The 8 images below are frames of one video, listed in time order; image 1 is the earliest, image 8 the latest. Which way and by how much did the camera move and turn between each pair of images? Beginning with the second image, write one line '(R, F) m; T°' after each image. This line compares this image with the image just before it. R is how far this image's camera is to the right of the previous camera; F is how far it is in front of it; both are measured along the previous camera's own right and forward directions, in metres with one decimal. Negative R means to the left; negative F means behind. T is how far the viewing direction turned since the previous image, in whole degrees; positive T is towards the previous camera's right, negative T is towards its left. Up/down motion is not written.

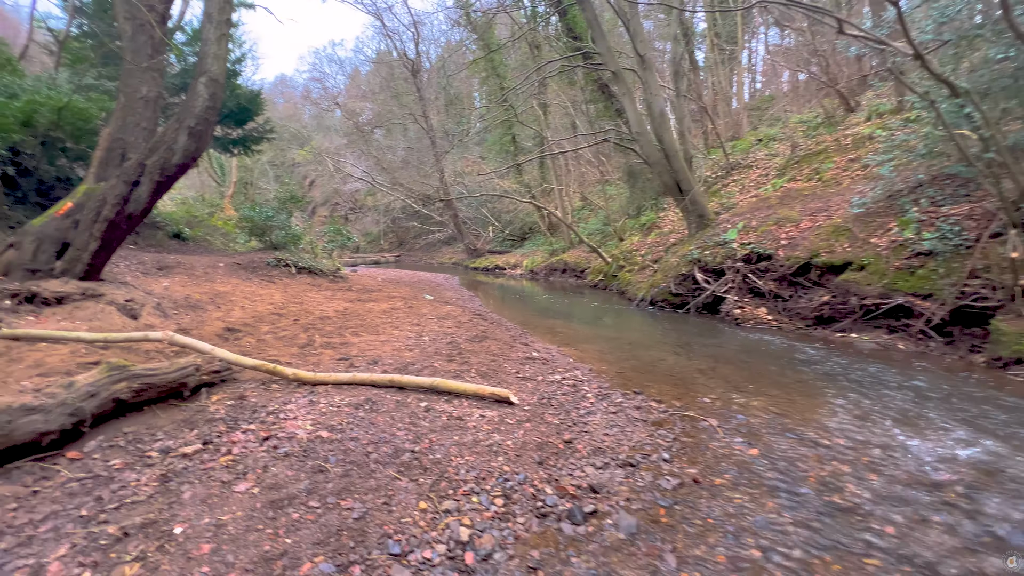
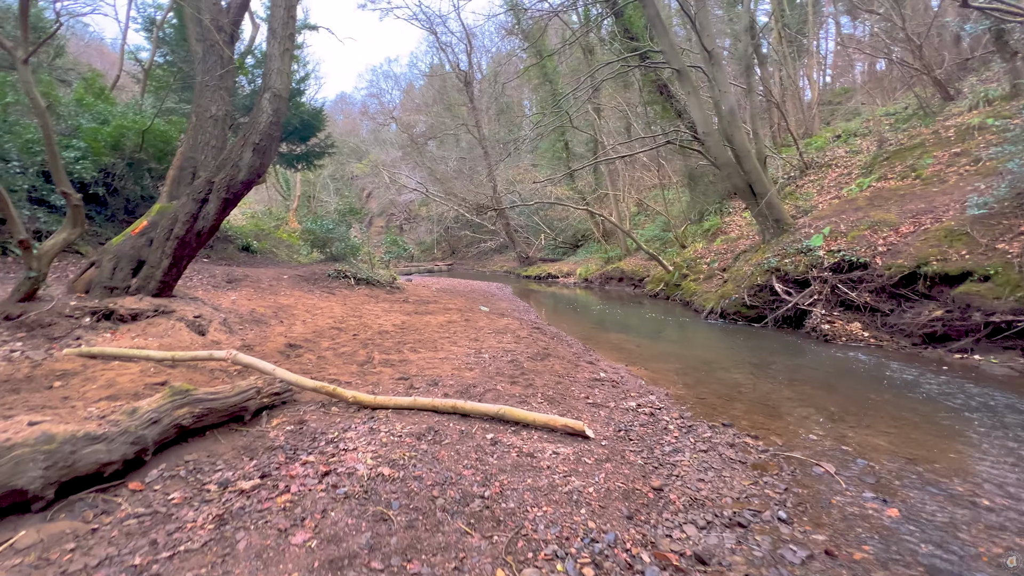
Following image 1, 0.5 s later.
(-0.2, +0.4) m; -6°
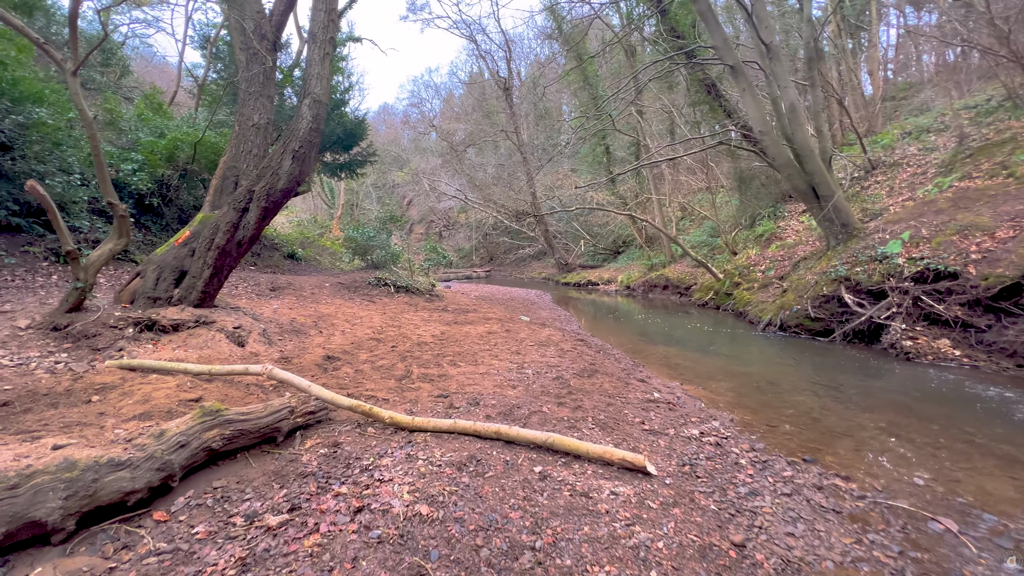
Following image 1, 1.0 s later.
(-0.1, +0.3) m; -5°
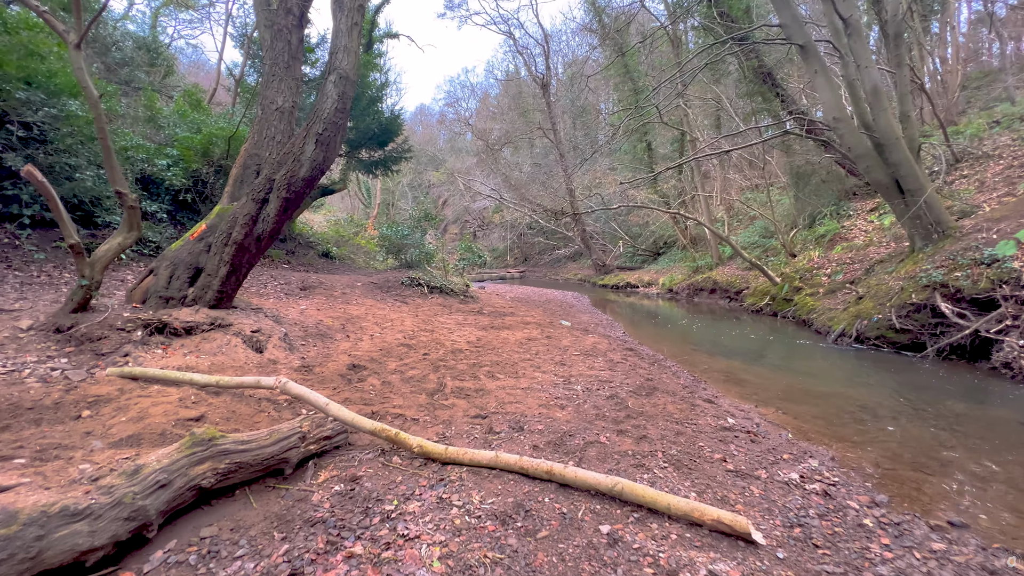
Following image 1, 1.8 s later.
(-0.2, +0.7) m; -4°
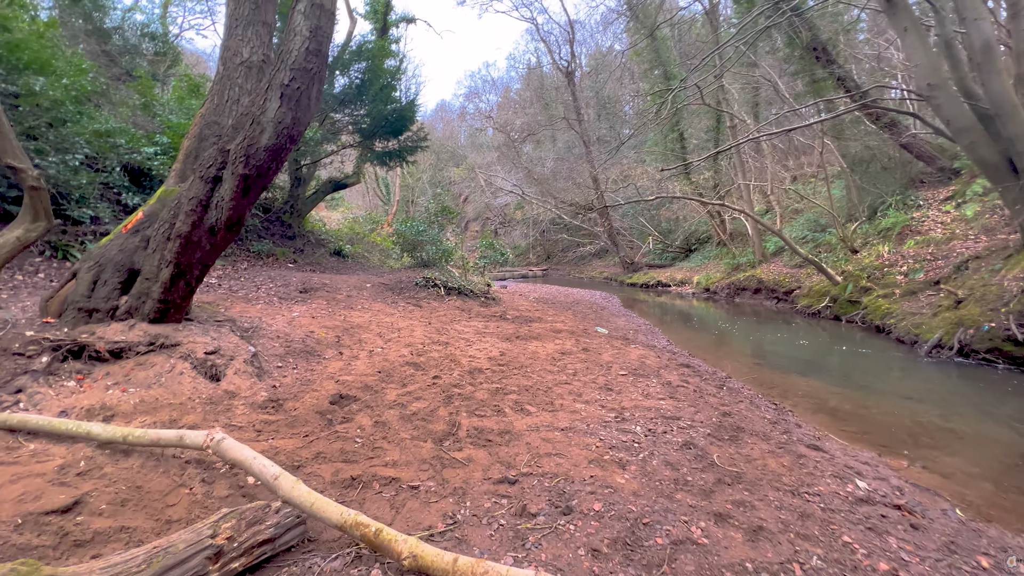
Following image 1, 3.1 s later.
(-0.1, +1.2) m; -3°
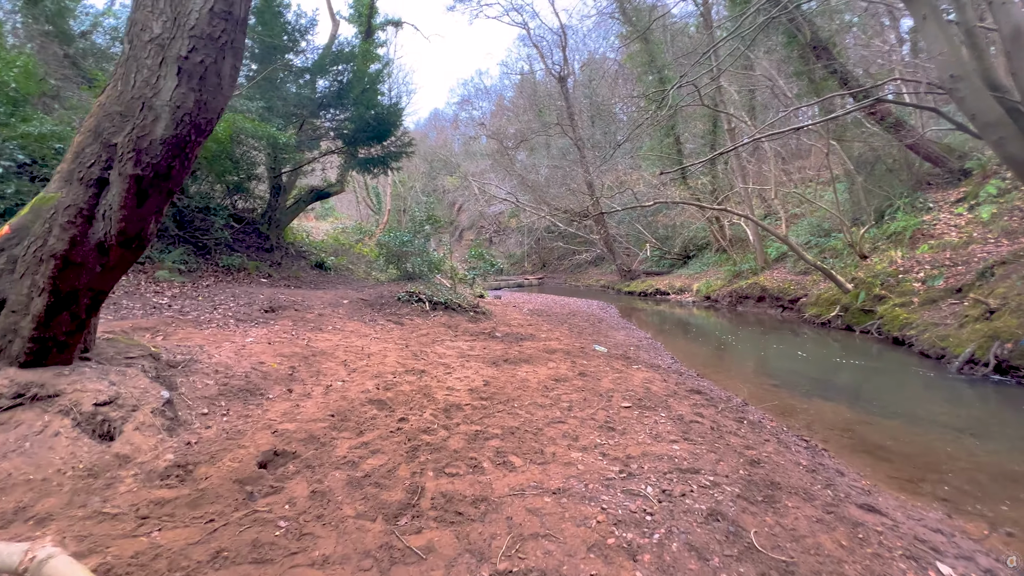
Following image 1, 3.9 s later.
(+0.1, +0.7) m; 0°
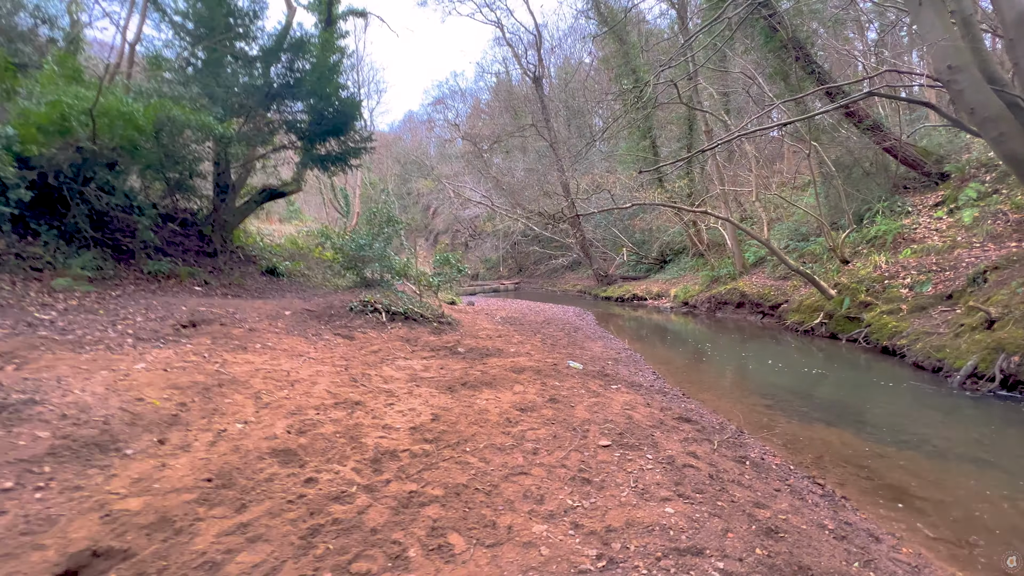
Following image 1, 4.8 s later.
(+0.2, +0.8) m; +3°
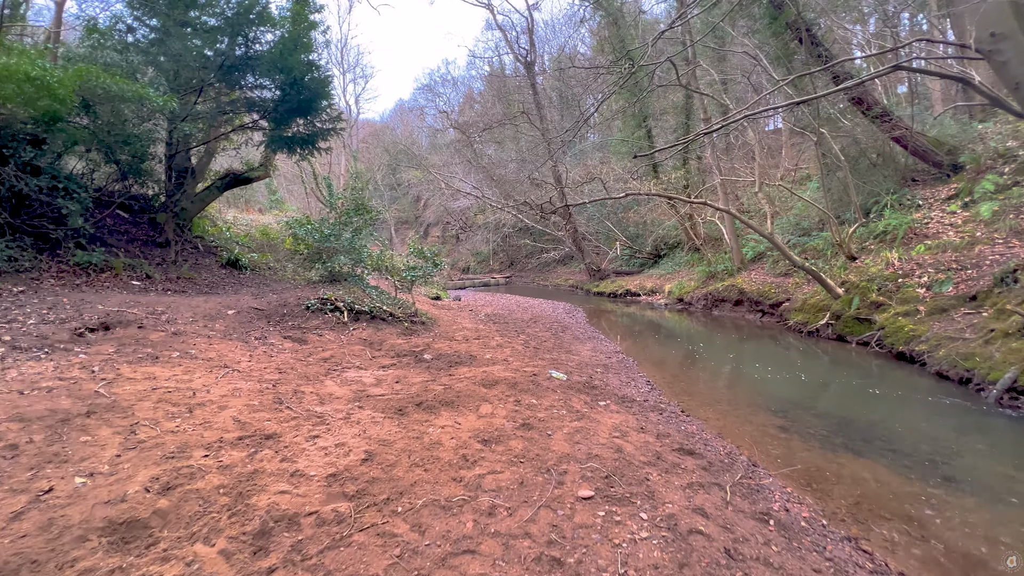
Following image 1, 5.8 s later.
(+0.2, +0.9) m; +1°
